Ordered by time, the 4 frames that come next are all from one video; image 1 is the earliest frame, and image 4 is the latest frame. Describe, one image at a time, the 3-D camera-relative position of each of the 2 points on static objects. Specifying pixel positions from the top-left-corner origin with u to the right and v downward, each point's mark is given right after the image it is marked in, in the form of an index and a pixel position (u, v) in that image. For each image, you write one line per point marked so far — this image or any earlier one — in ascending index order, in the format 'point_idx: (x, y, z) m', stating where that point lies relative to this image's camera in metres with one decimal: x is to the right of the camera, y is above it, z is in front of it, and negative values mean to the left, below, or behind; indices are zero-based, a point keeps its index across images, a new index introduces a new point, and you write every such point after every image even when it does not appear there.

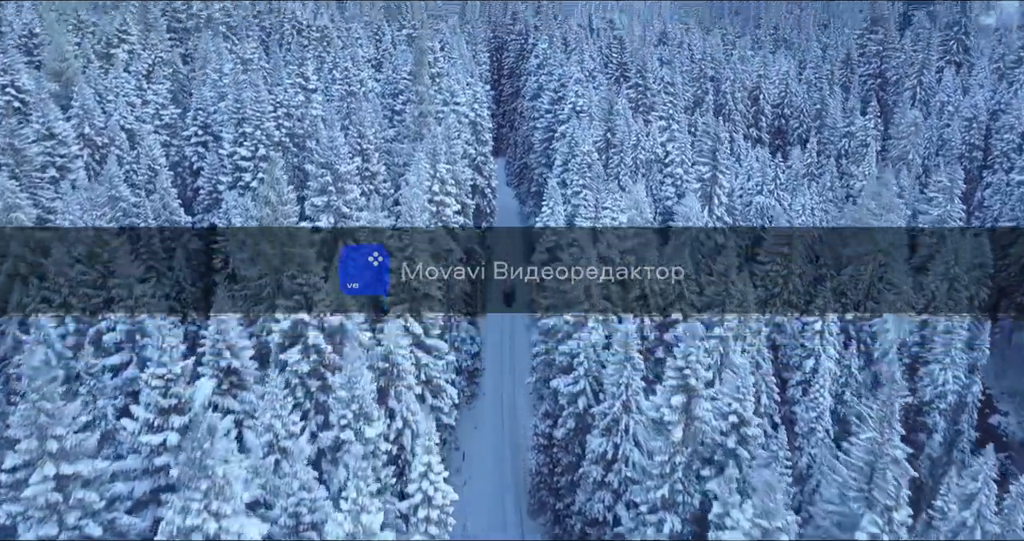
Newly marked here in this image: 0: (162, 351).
0: (-9.4, -2.2, +19.8) m
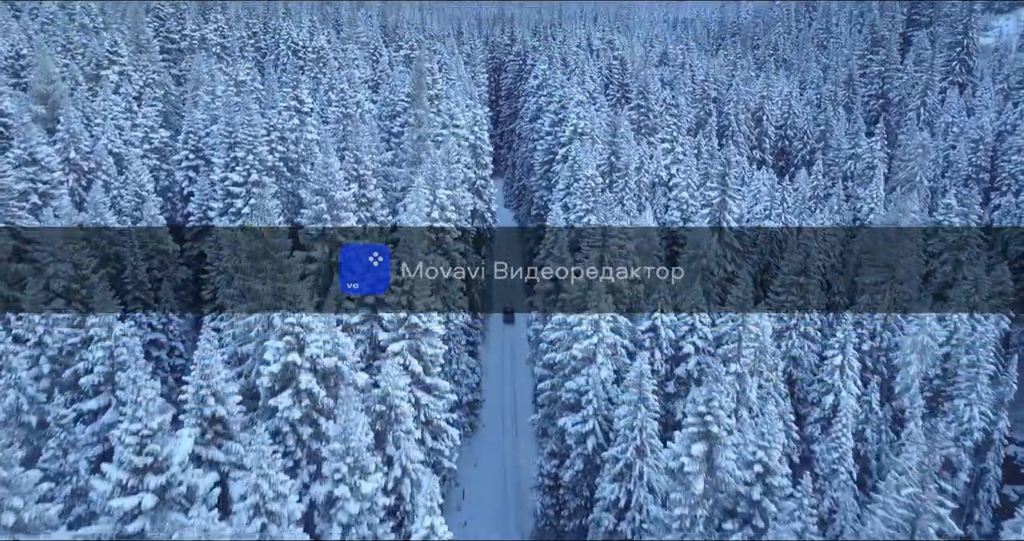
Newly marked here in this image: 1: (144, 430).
0: (-9.1, -3.3, +18.1) m
1: (-9.3, -4.1, +18.6) m
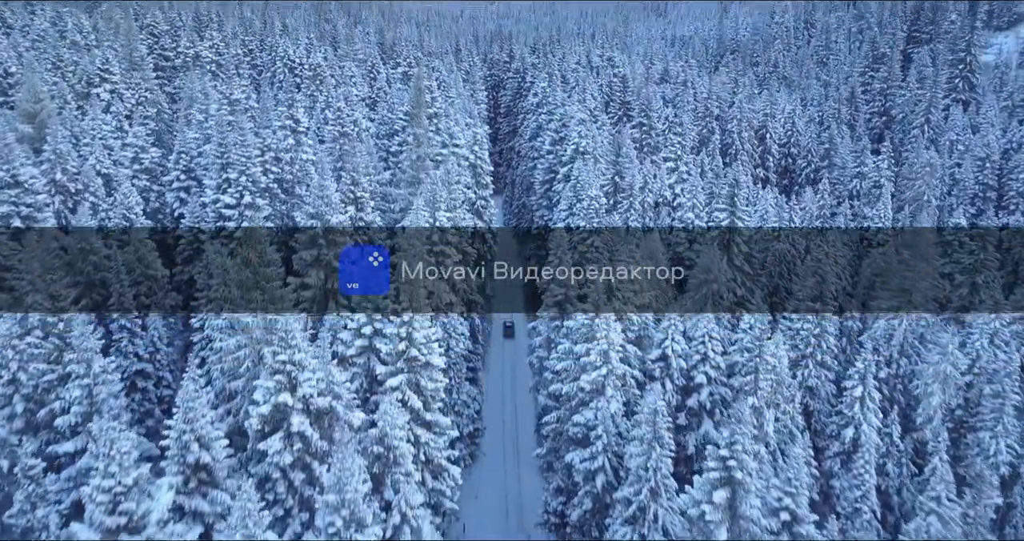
0: (-8.9, -4.1, +16.6) m
1: (-9.1, -5.0, +17.1) m
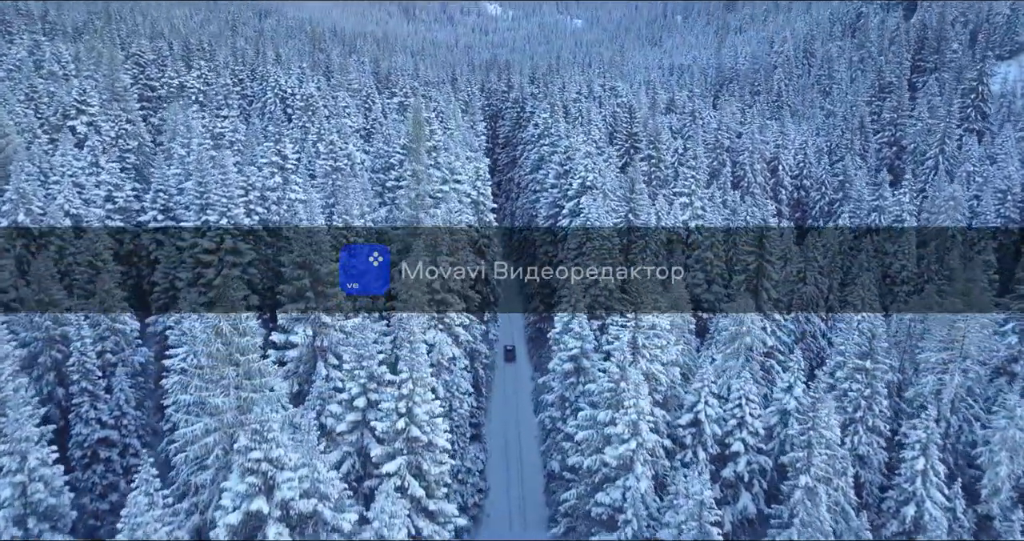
0: (-8.3, -5.7, +12.8) m
1: (-8.5, -6.5, +13.3) m
